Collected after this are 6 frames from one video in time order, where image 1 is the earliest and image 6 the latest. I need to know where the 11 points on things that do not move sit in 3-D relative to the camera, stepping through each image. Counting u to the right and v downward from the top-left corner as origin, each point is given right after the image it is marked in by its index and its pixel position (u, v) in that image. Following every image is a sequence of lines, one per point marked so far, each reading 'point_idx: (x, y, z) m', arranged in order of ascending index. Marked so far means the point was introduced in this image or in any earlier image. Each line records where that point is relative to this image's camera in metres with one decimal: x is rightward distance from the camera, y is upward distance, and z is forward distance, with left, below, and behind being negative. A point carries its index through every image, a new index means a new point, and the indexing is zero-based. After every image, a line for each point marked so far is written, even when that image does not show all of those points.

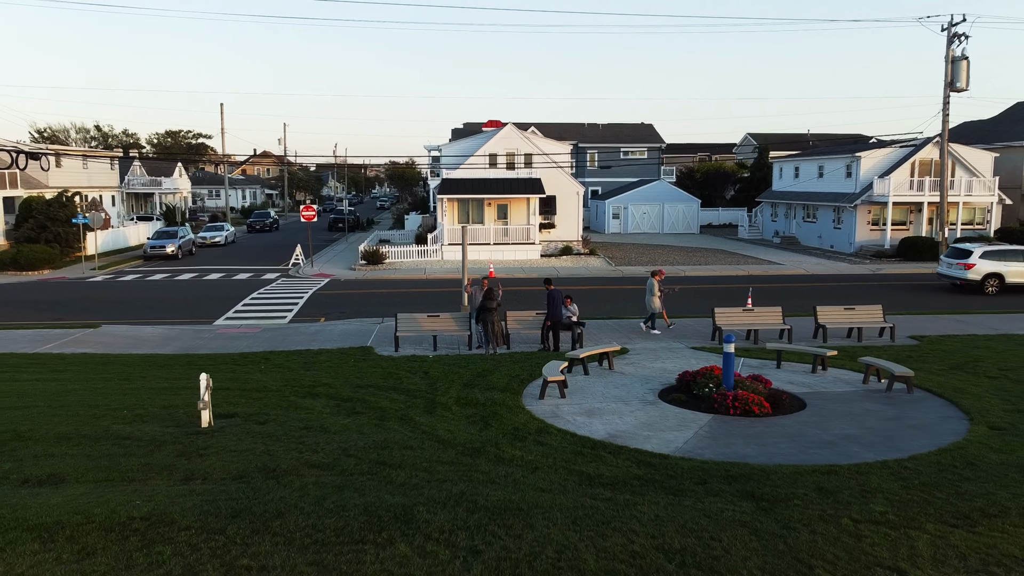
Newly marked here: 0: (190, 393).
0: (-4.6, -1.5, +10.5) m
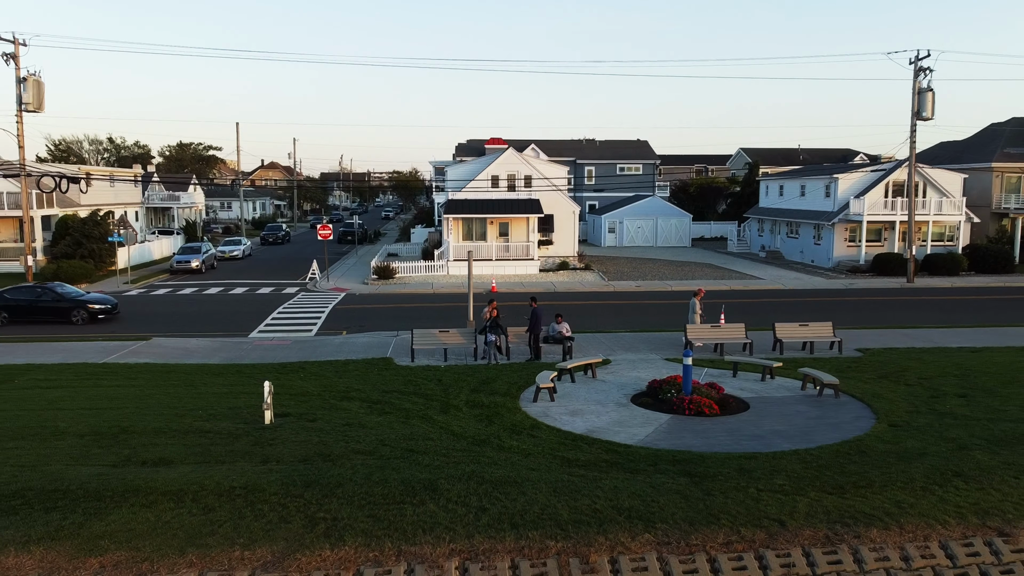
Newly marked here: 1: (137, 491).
0: (-4.6, -1.9, +12.8) m
1: (-4.3, -2.3, +8.3) m
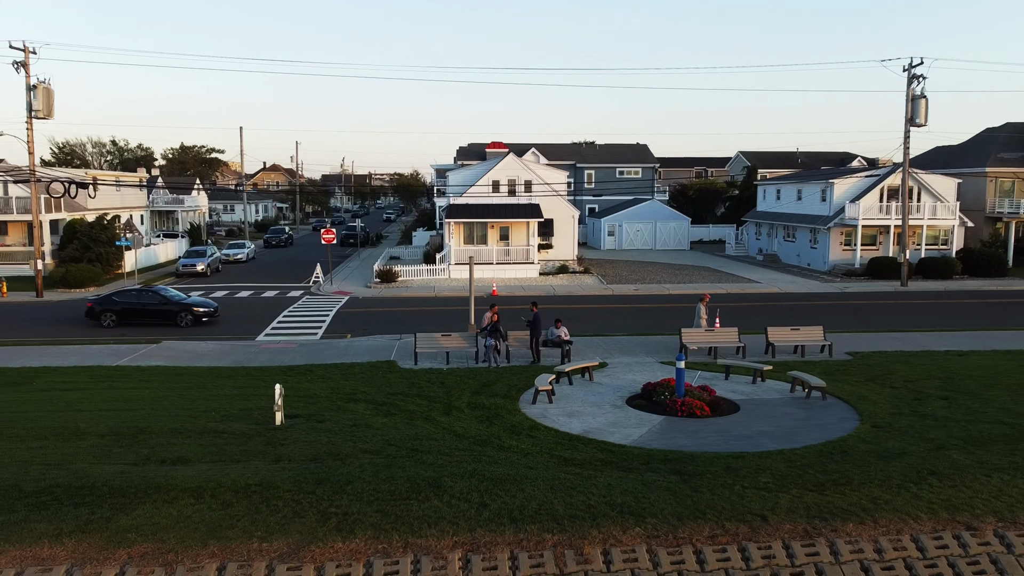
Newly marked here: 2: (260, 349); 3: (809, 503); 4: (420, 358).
0: (-4.6, -2.0, +13.3) m
1: (-4.3, -2.4, +8.9) m
2: (-6.5, -1.6, +18.8) m
3: (+3.4, -2.5, +8.5) m
4: (-2.2, -1.7, +17.7) m
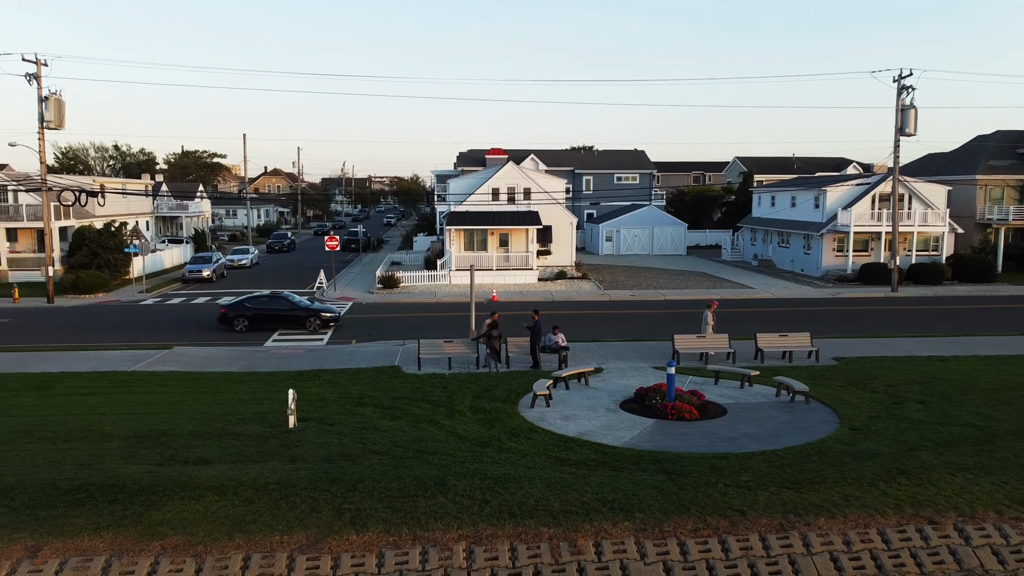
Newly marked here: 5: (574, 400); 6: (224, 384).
0: (-4.6, -2.2, +14.0) m
1: (-4.3, -2.6, +9.6) m
2: (-6.5, -1.8, +19.5) m
3: (+3.4, -2.7, +9.2) m
4: (-2.3, -1.9, +18.4) m
5: (+1.2, -2.2, +14.3) m
6: (-6.2, -2.1, +15.7) m
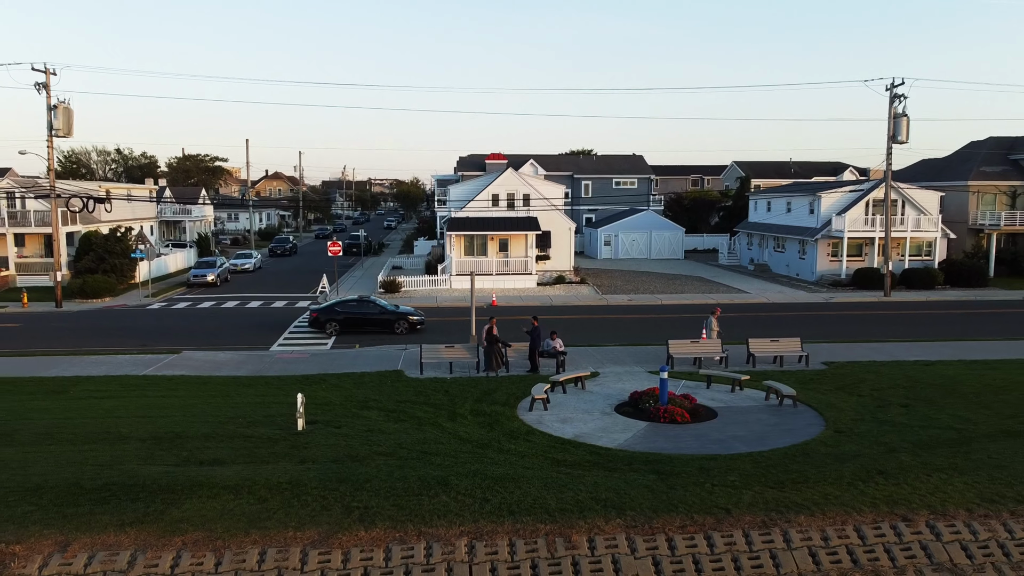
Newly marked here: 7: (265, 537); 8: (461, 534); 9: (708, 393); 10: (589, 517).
0: (-4.7, -2.4, +14.6) m
1: (-4.3, -2.7, +10.1) m
2: (-6.5, -2.0, +20.1) m
3: (+3.4, -2.8, +9.8) m
4: (-2.3, -2.1, +19.0) m
5: (+1.2, -2.4, +14.9) m
6: (-6.2, -2.2, +16.2) m
7: (-3.0, -3.0, +8.8) m
8: (-0.6, -3.0, +8.9) m
9: (+4.2, -2.2, +15.5) m
10: (+1.0, -2.9, +9.2) m
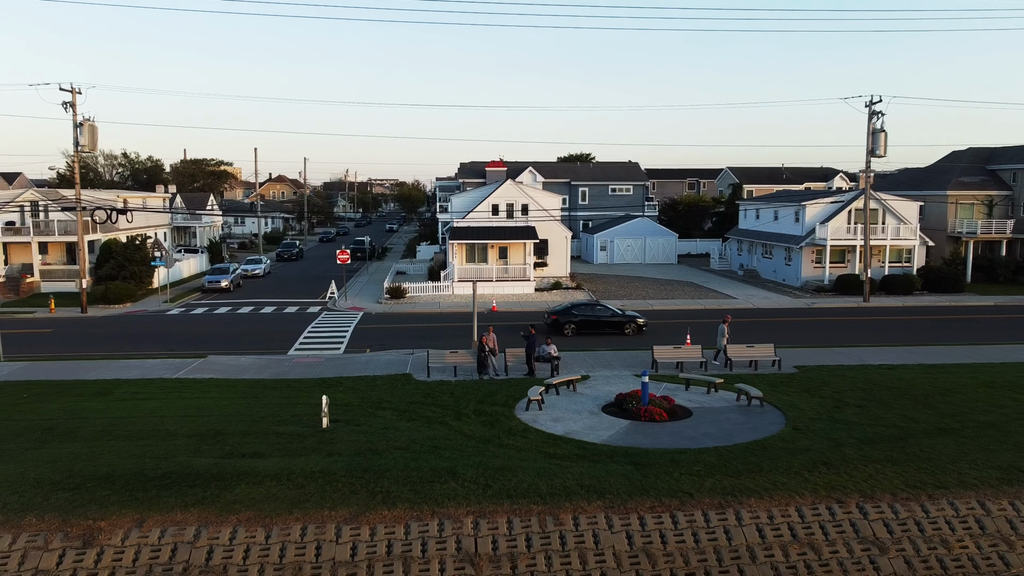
0: (-4.7, -2.7, +16.4) m
1: (-4.3, -3.0, +12.0) m
2: (-6.6, -2.3, +21.9) m
3: (+3.4, -3.1, +11.6) m
4: (-2.3, -2.4, +20.8) m
5: (+1.2, -2.7, +16.7) m
6: (-6.2, -2.5, +18.1) m
7: (-3.0, -3.3, +10.6) m
8: (-0.7, -3.3, +10.7) m
9: (+4.1, -2.5, +17.3) m
10: (+0.9, -3.2, +11.0) m
